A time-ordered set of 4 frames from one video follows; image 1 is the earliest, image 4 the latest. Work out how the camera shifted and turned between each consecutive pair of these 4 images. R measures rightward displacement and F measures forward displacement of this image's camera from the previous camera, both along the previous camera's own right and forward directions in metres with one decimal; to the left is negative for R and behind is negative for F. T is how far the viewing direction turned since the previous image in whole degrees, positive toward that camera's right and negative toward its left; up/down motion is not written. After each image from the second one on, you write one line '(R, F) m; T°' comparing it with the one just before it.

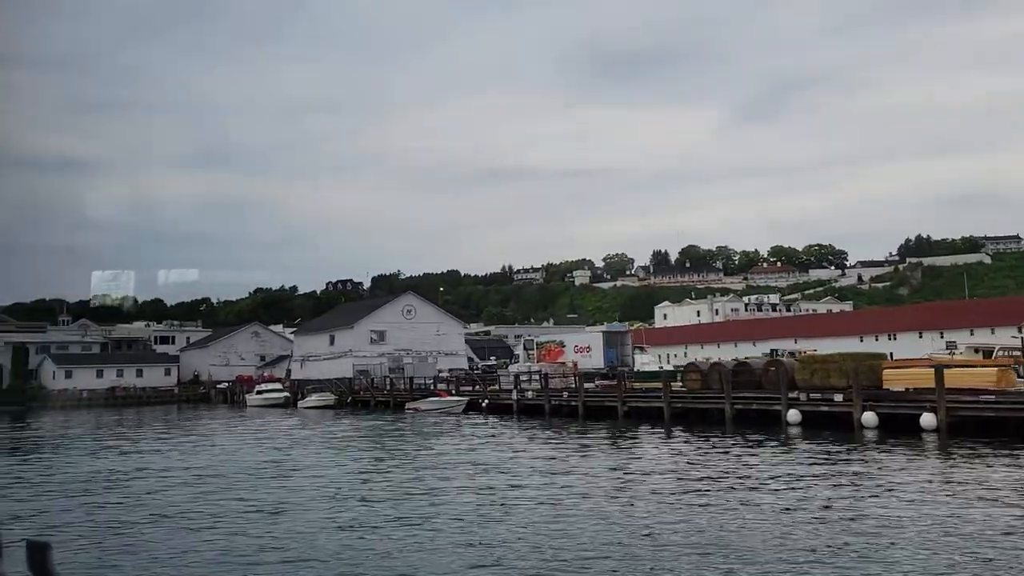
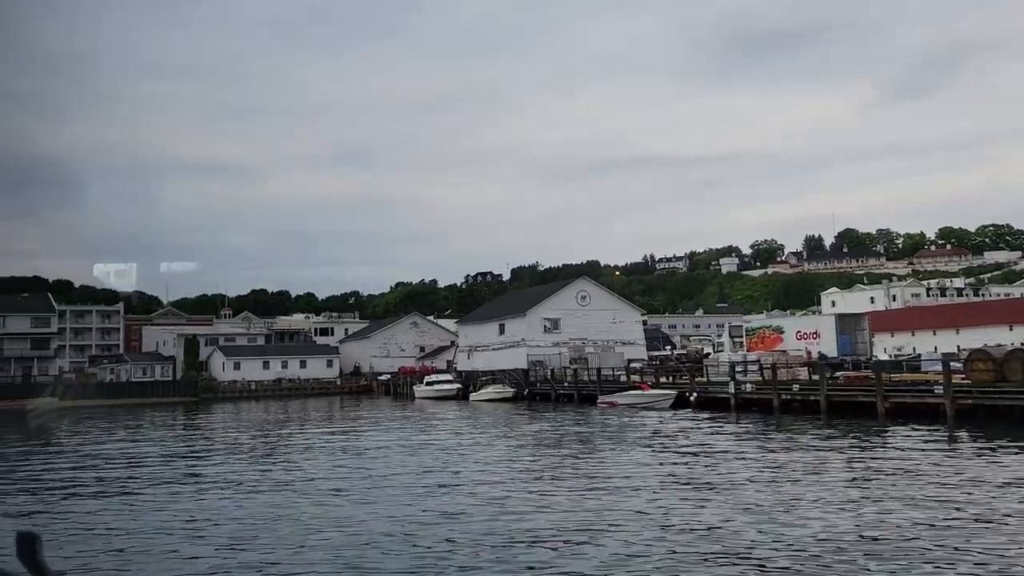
(-2.9, +3.4) m; -9°
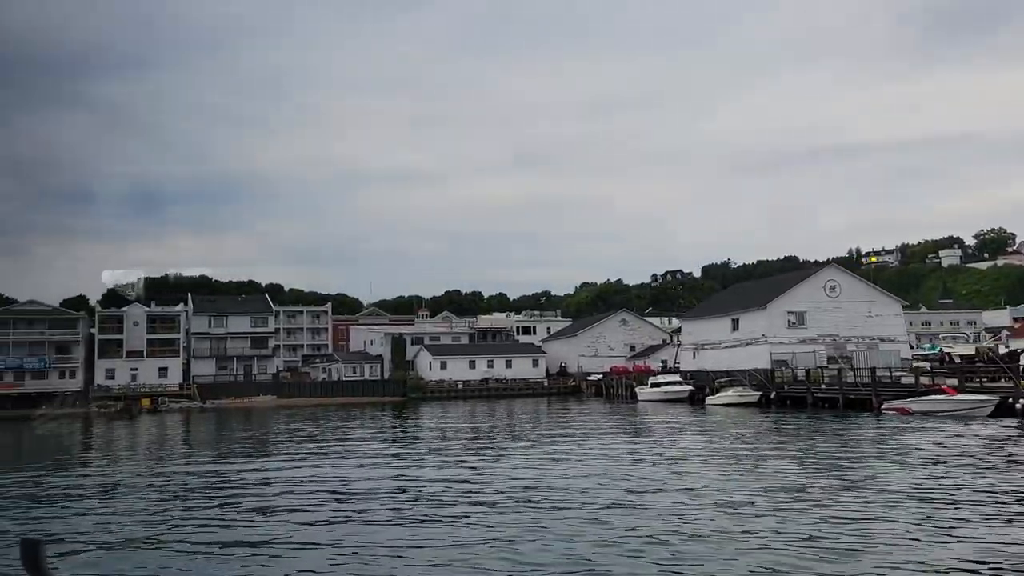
(-2.7, +3.8) m; -12°
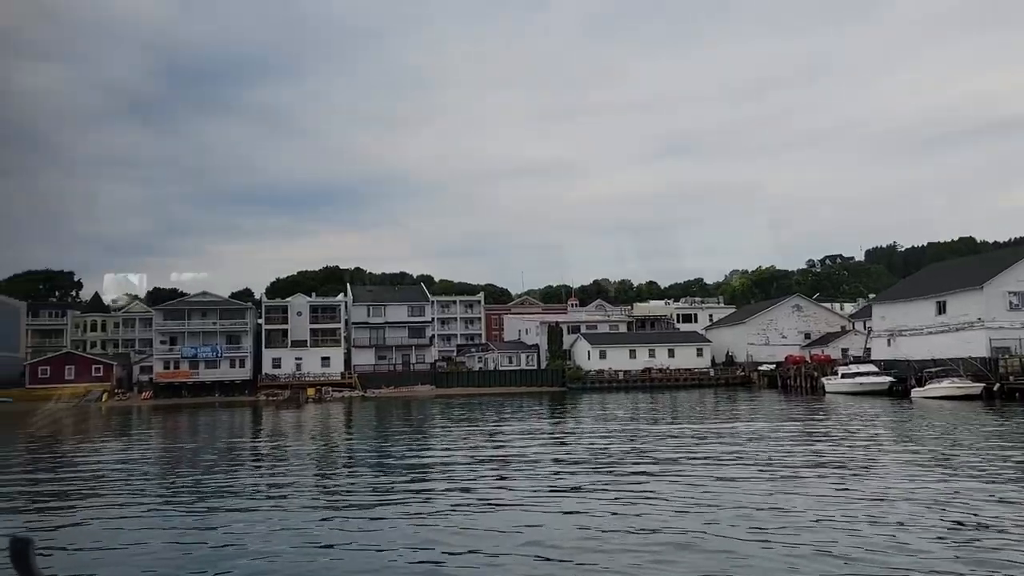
(-1.4, +2.4) m; -9°
